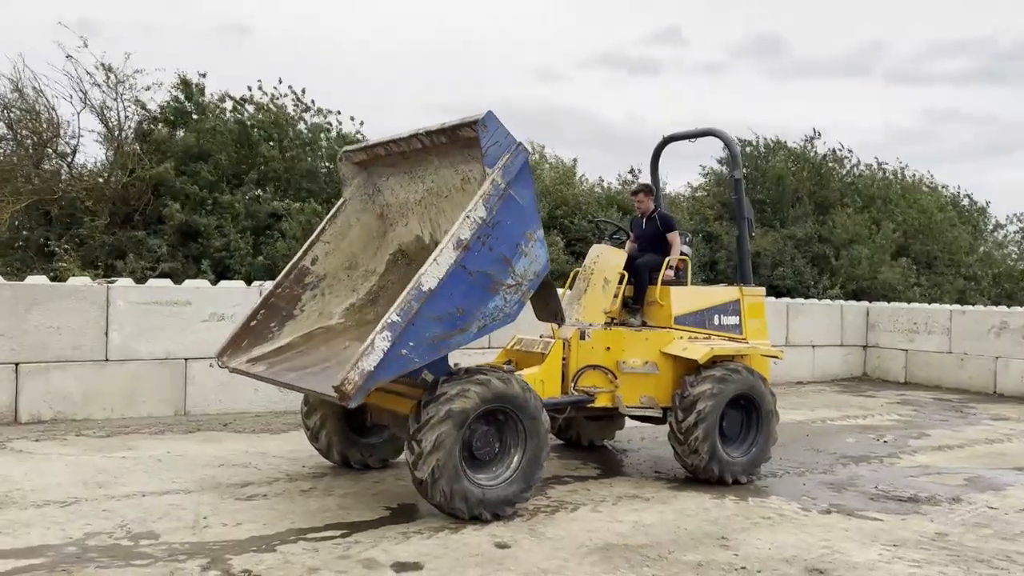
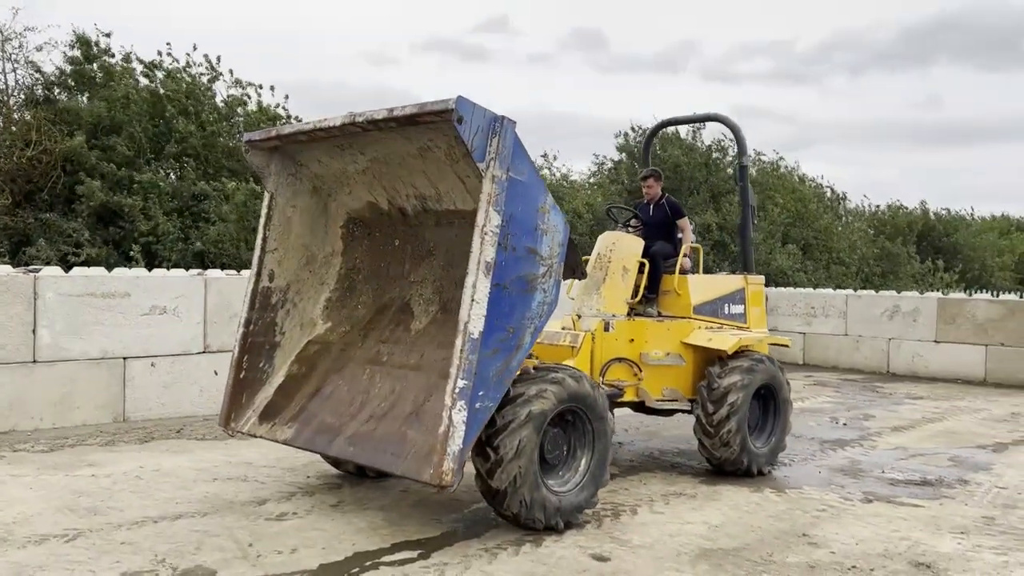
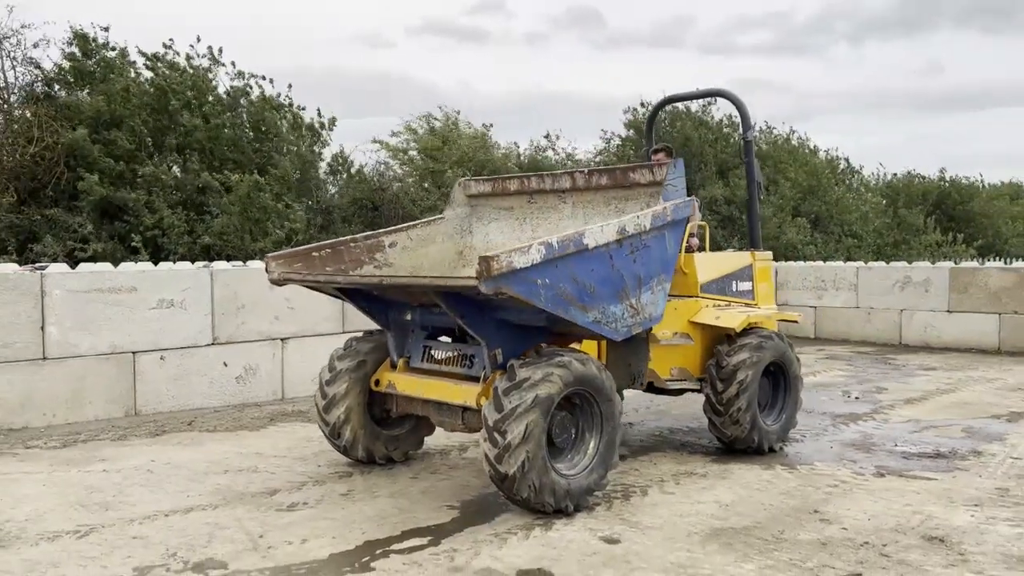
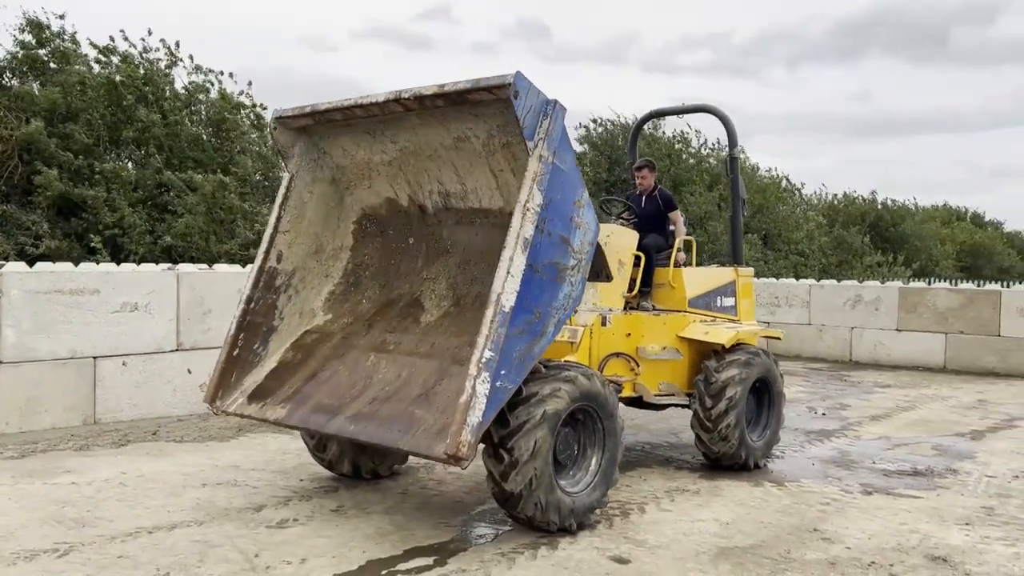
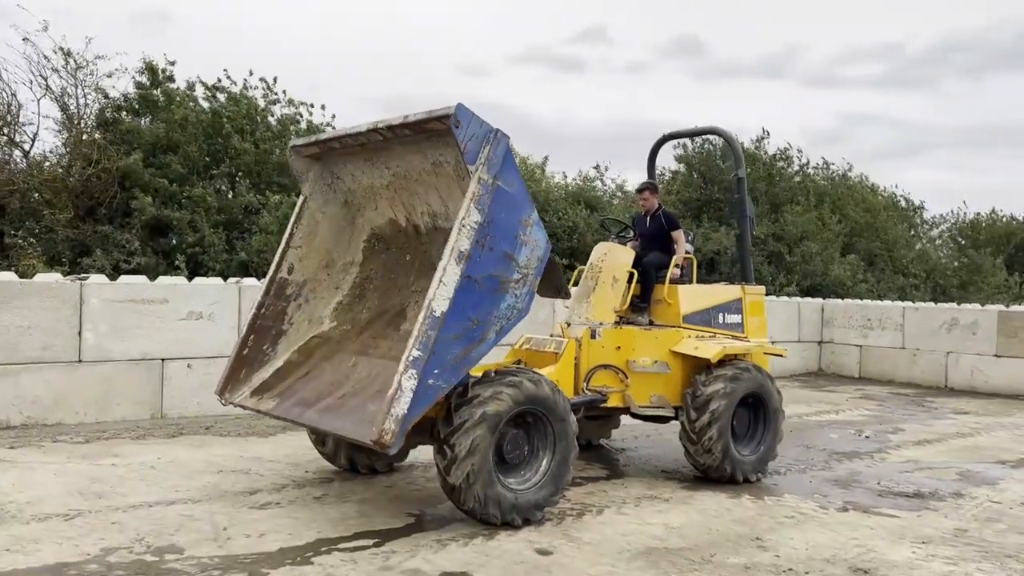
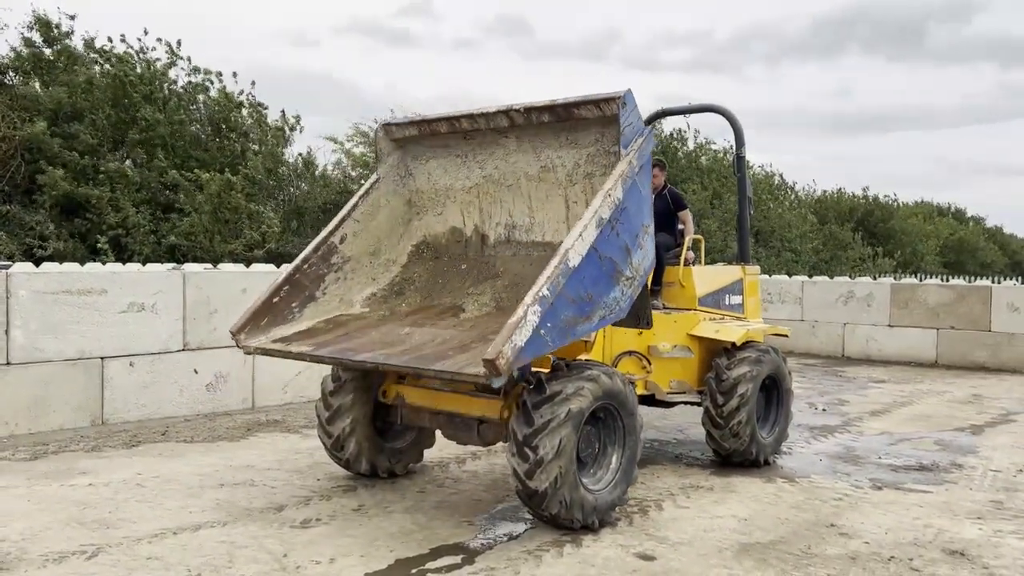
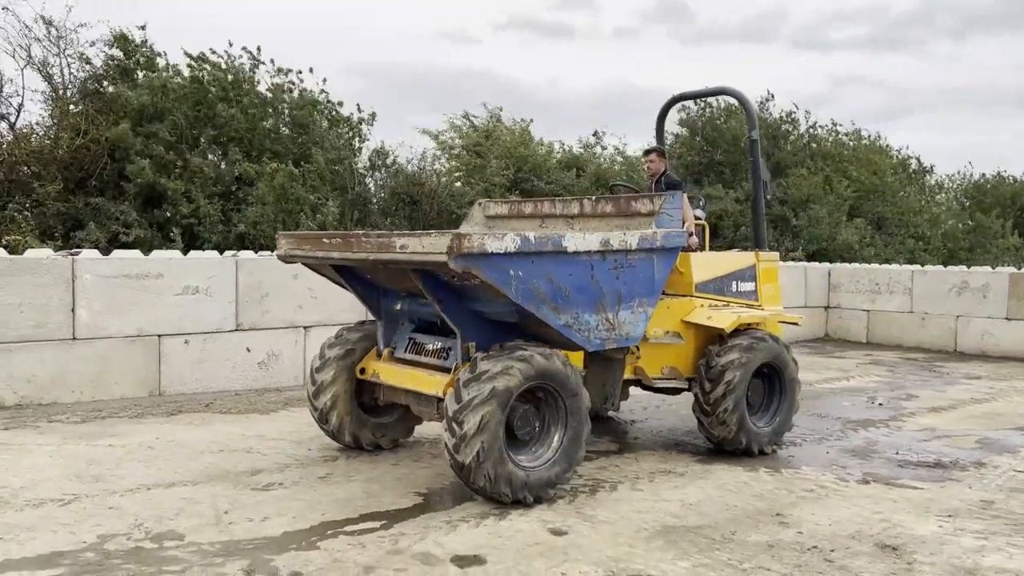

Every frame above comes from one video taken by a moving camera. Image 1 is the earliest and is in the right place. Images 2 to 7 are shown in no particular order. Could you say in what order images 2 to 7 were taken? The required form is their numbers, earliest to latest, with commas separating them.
5, 2, 4, 6, 3, 7
